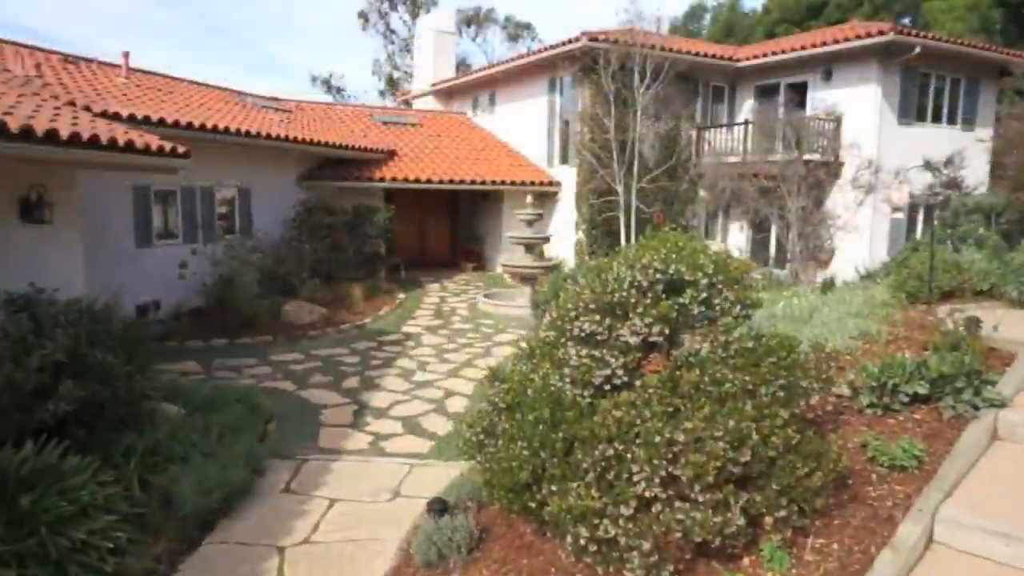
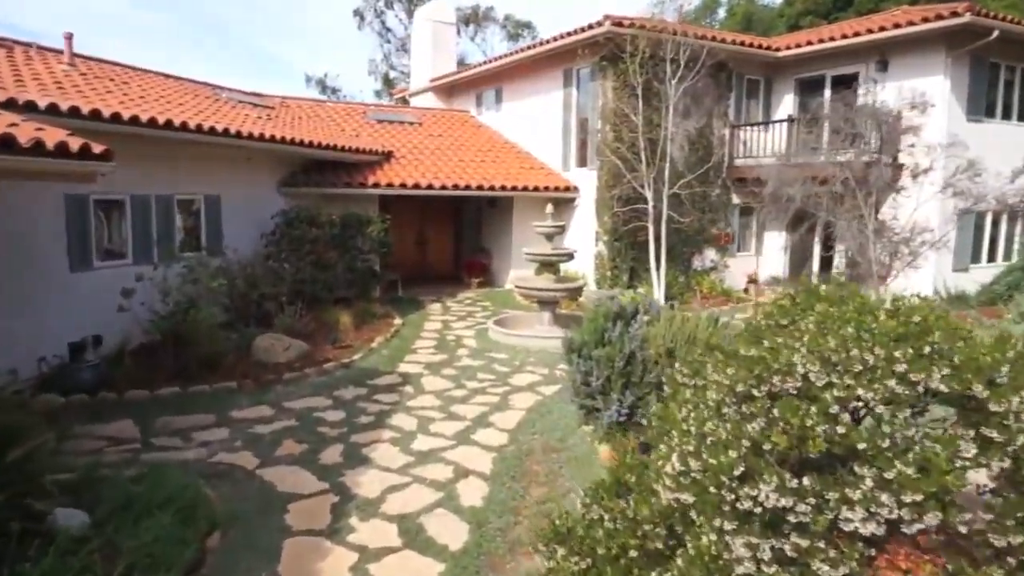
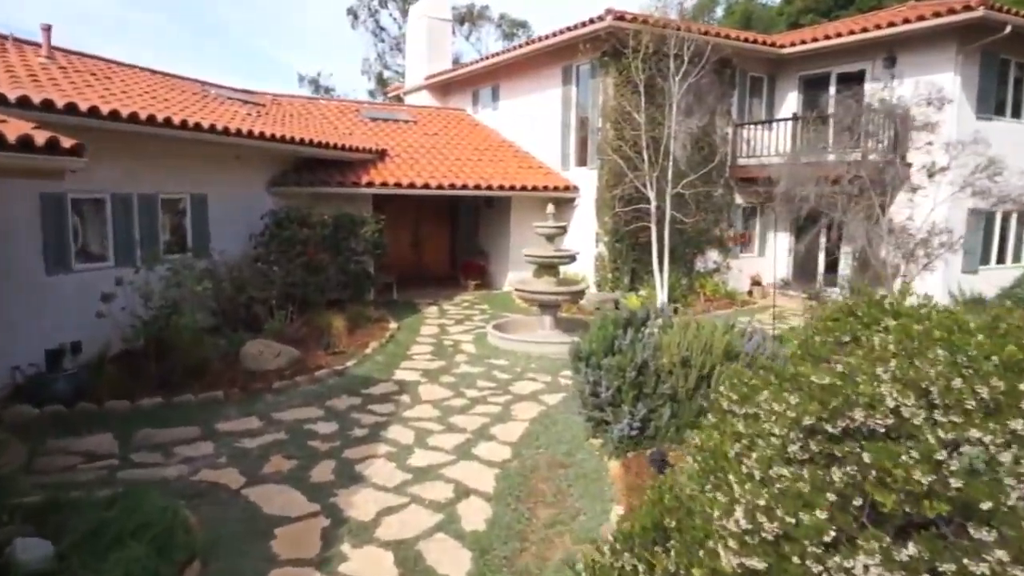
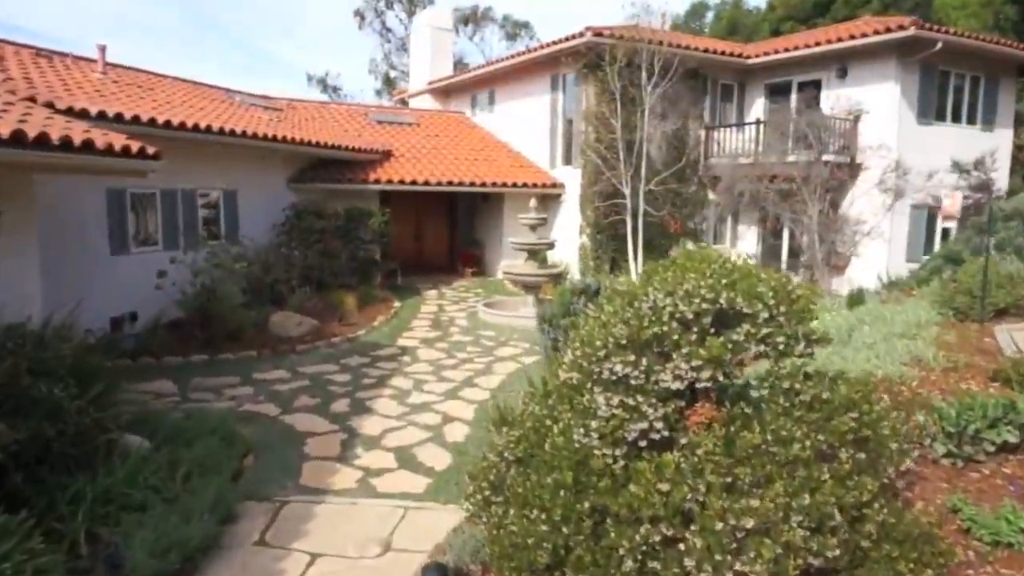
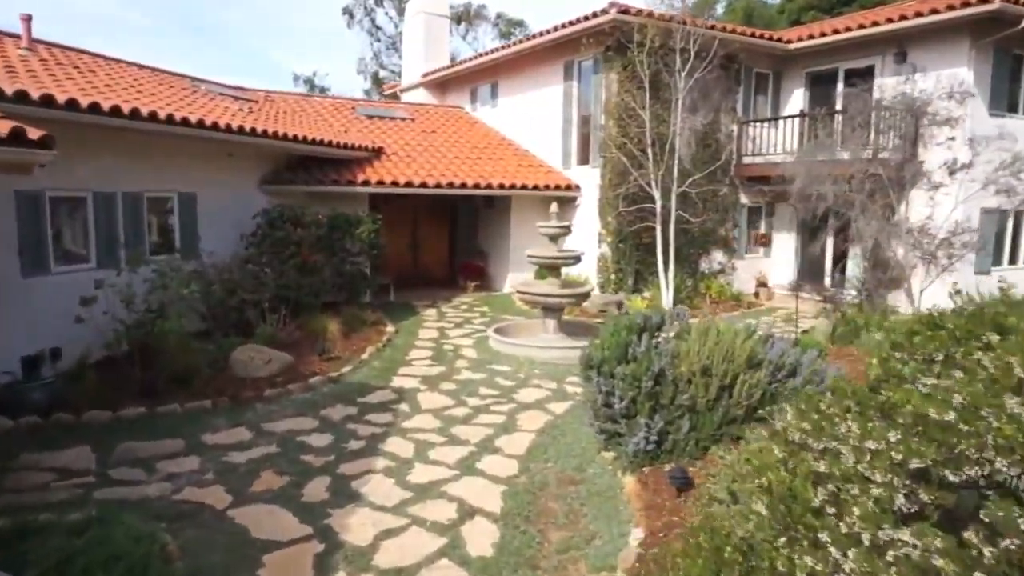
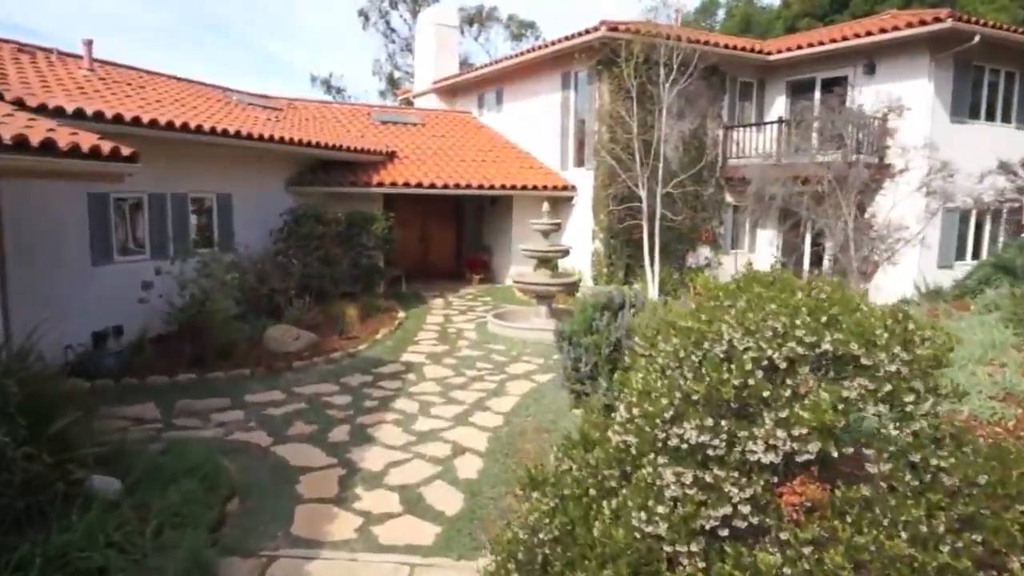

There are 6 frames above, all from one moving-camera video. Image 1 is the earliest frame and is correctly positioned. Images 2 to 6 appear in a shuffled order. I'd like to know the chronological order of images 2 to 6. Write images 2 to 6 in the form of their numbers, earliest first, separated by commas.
4, 6, 2, 3, 5
